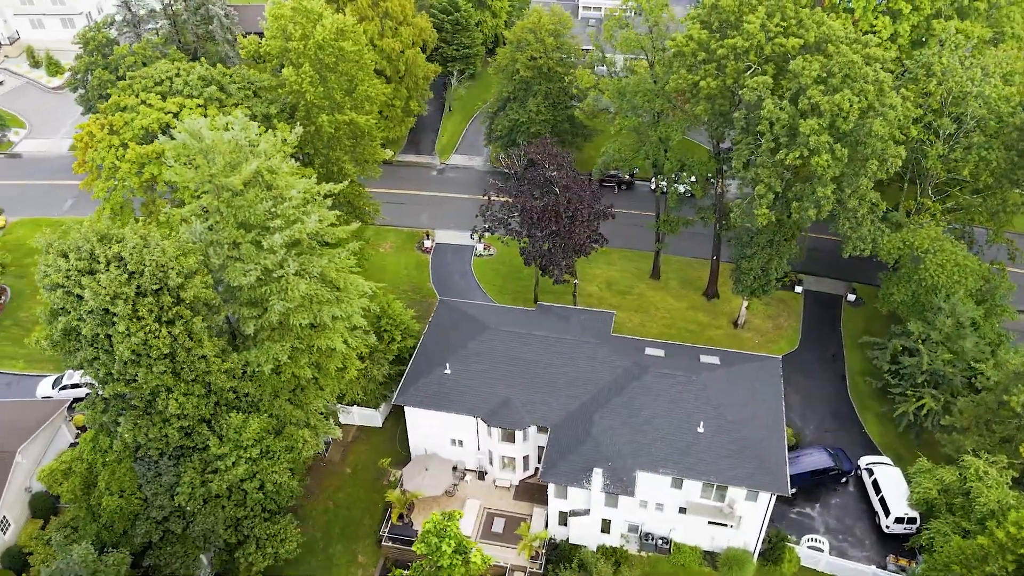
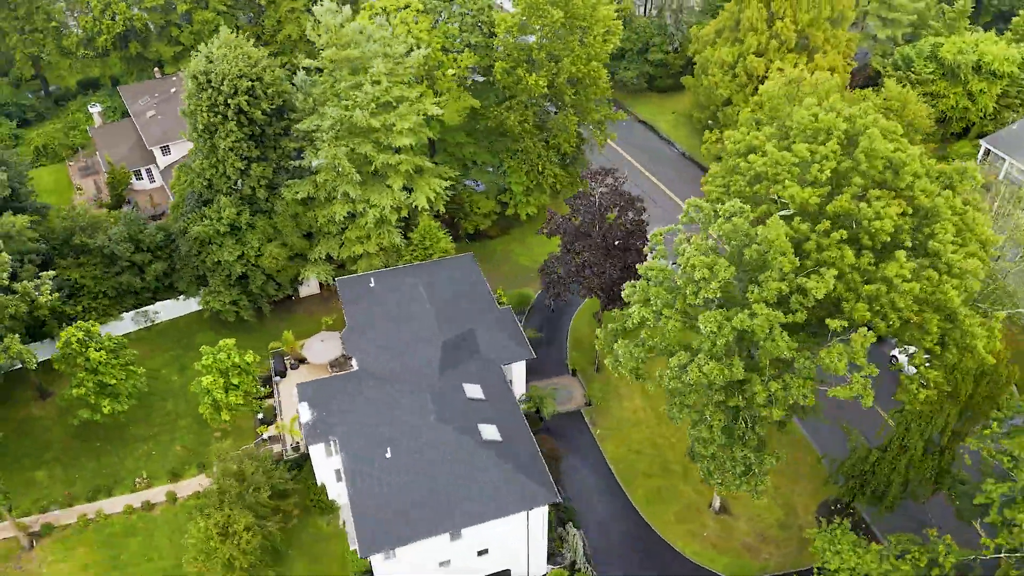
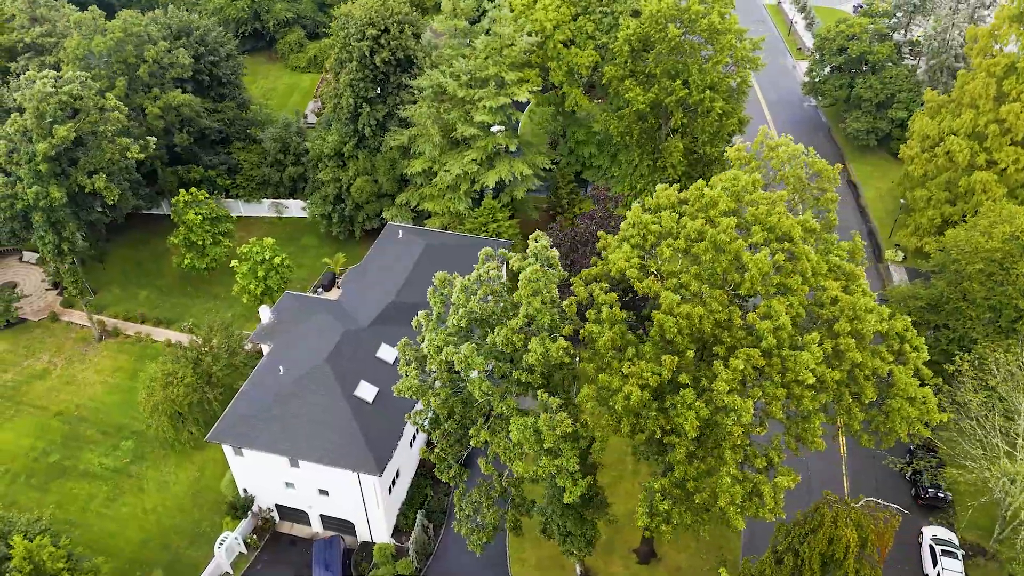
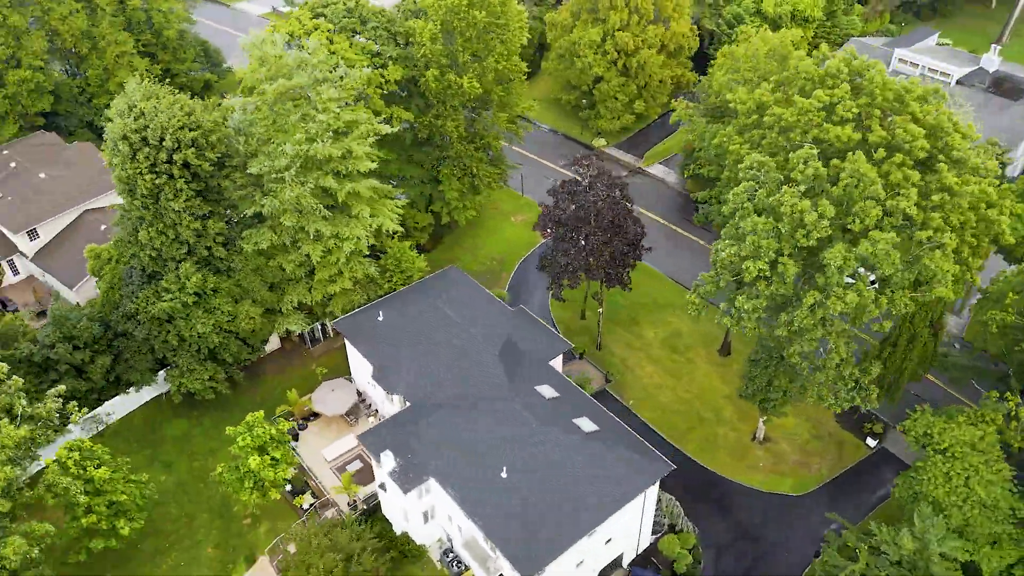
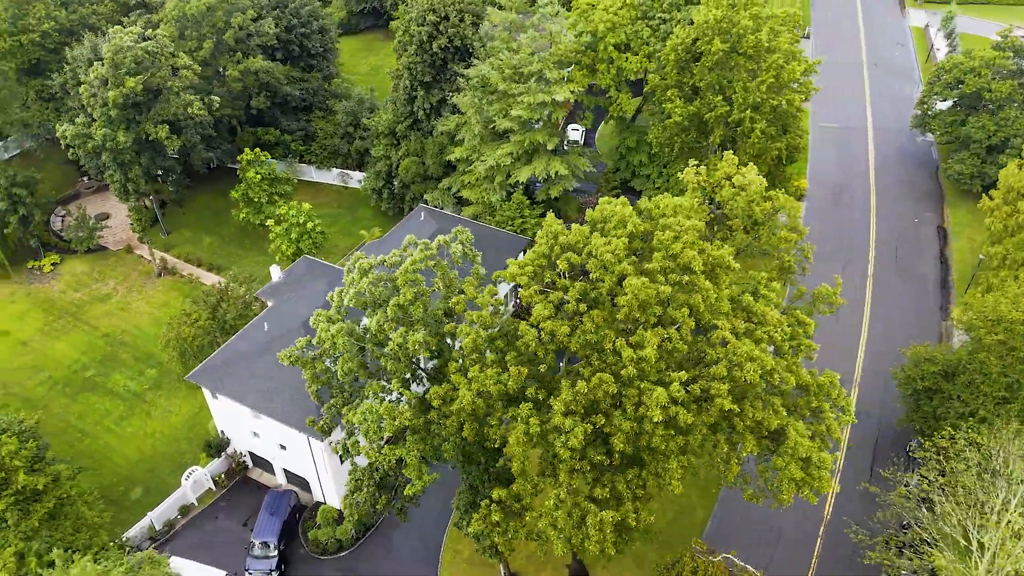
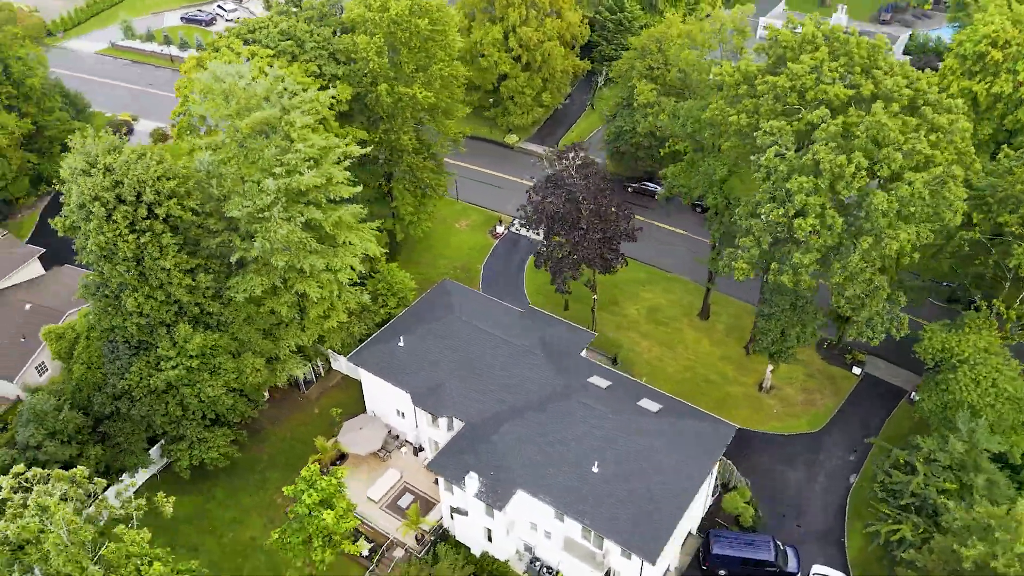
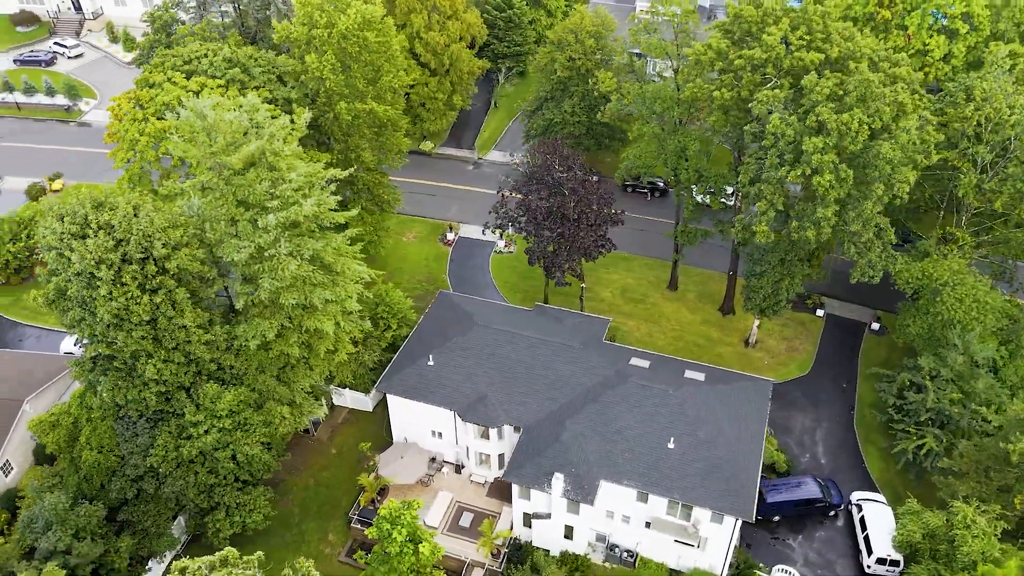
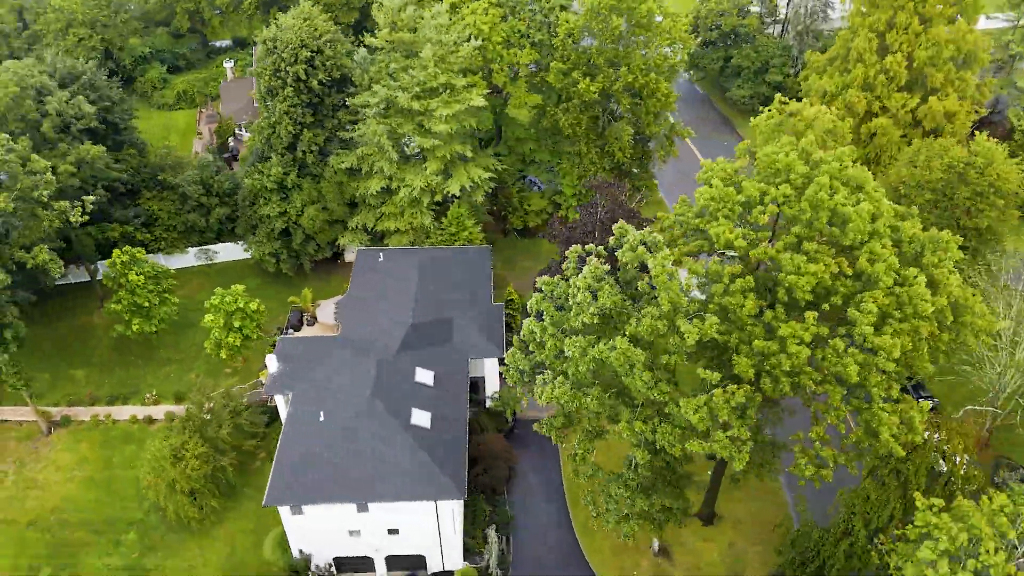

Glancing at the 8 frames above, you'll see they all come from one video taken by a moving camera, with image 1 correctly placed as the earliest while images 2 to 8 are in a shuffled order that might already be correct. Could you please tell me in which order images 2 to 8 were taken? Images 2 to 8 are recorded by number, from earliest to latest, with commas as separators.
7, 6, 4, 2, 8, 3, 5
